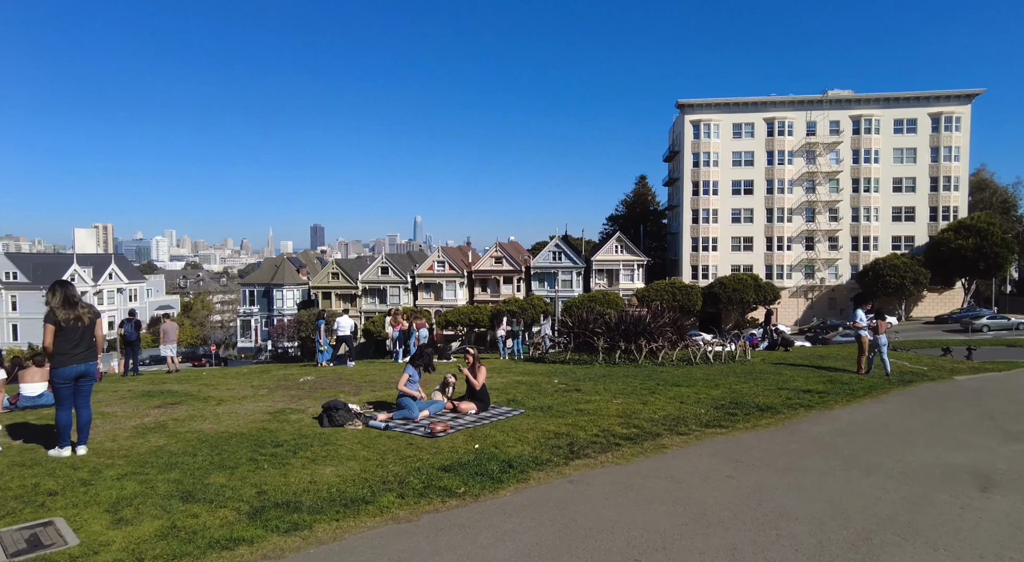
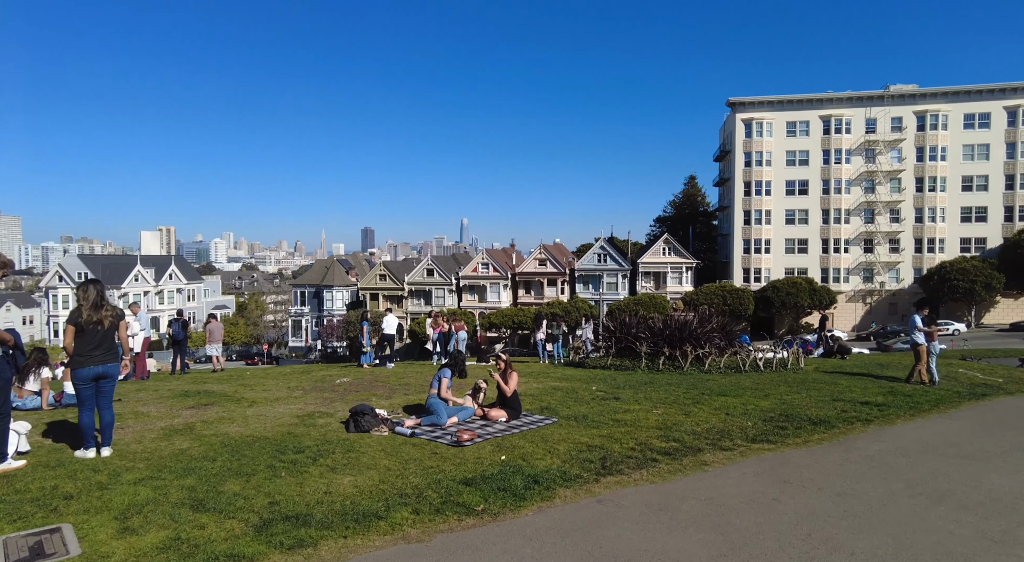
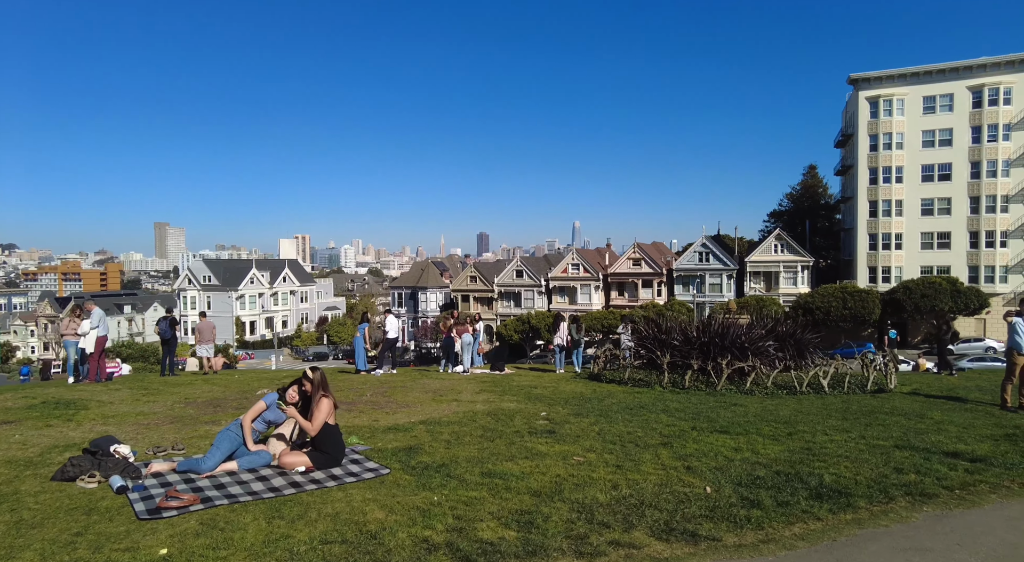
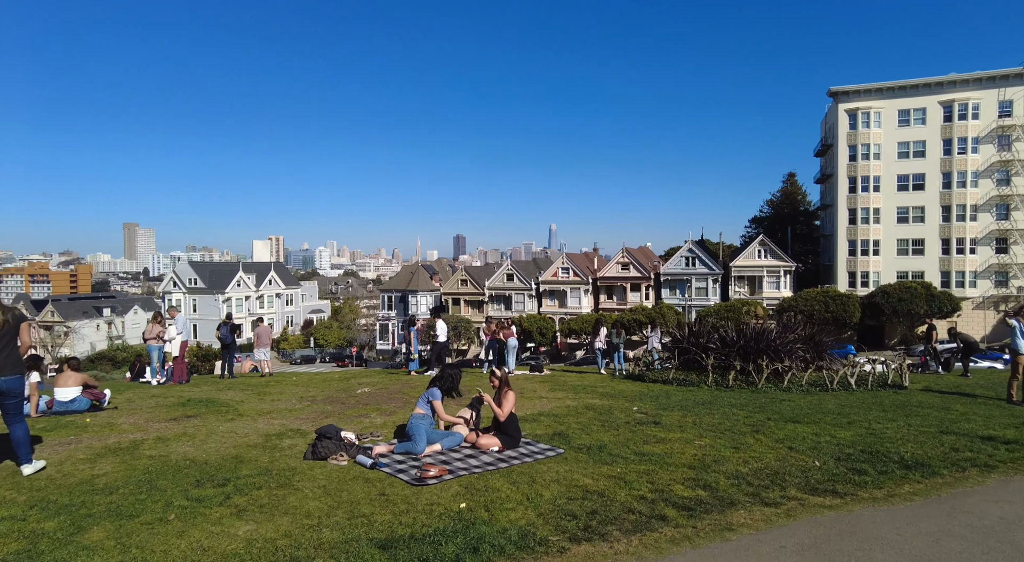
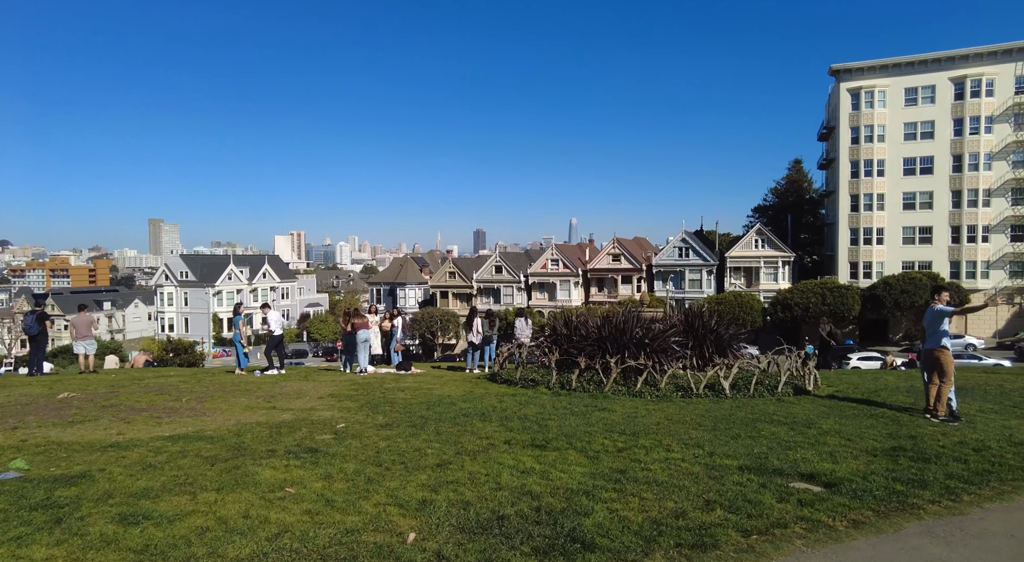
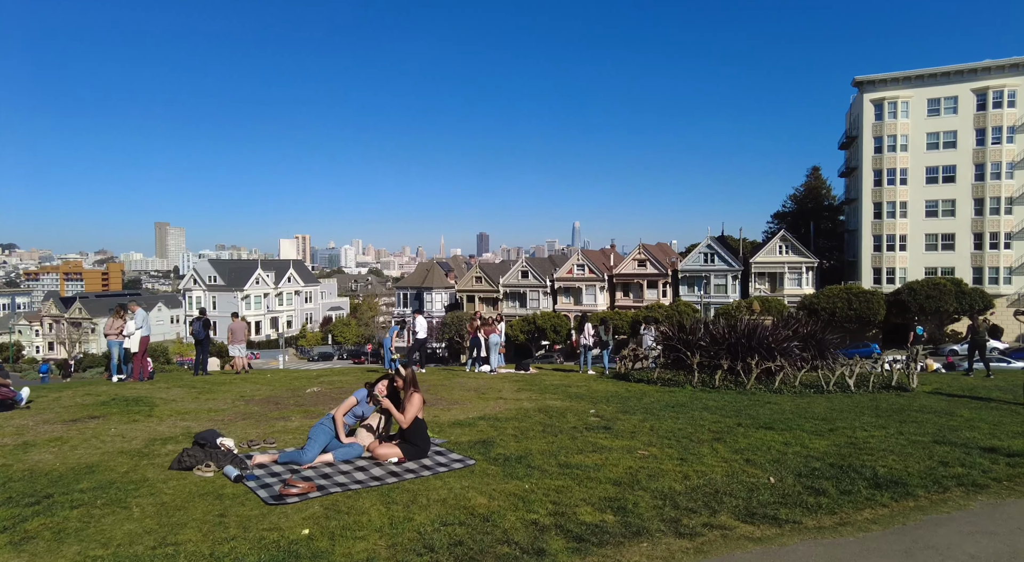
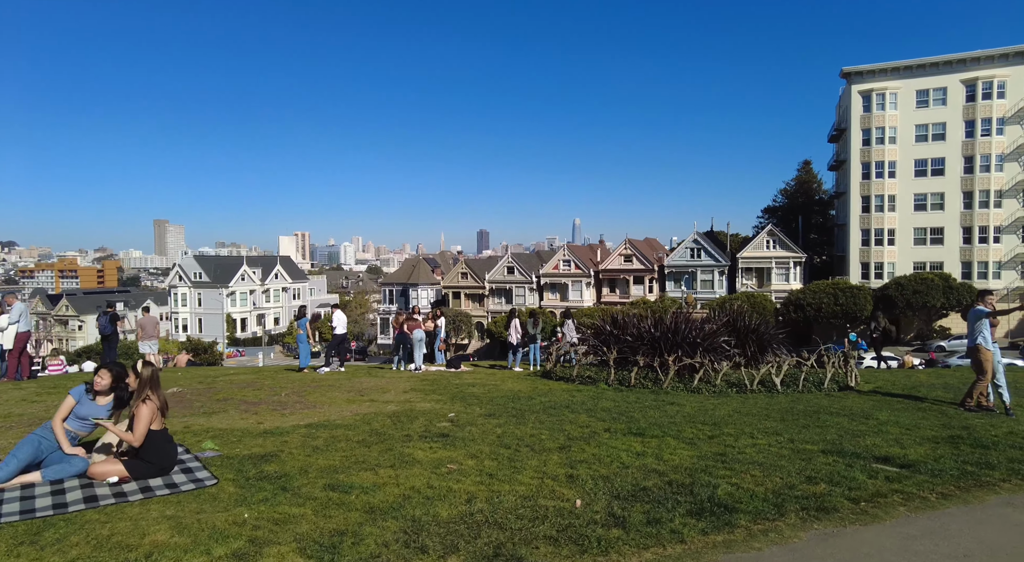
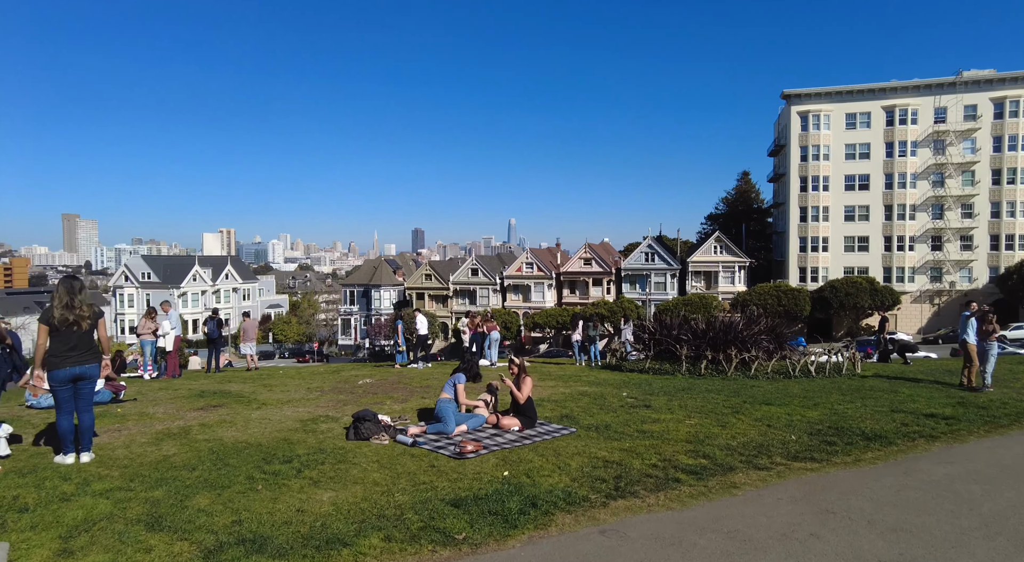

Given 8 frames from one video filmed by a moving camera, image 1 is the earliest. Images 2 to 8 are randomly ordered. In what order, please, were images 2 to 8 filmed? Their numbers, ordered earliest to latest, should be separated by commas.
2, 8, 4, 6, 3, 7, 5
